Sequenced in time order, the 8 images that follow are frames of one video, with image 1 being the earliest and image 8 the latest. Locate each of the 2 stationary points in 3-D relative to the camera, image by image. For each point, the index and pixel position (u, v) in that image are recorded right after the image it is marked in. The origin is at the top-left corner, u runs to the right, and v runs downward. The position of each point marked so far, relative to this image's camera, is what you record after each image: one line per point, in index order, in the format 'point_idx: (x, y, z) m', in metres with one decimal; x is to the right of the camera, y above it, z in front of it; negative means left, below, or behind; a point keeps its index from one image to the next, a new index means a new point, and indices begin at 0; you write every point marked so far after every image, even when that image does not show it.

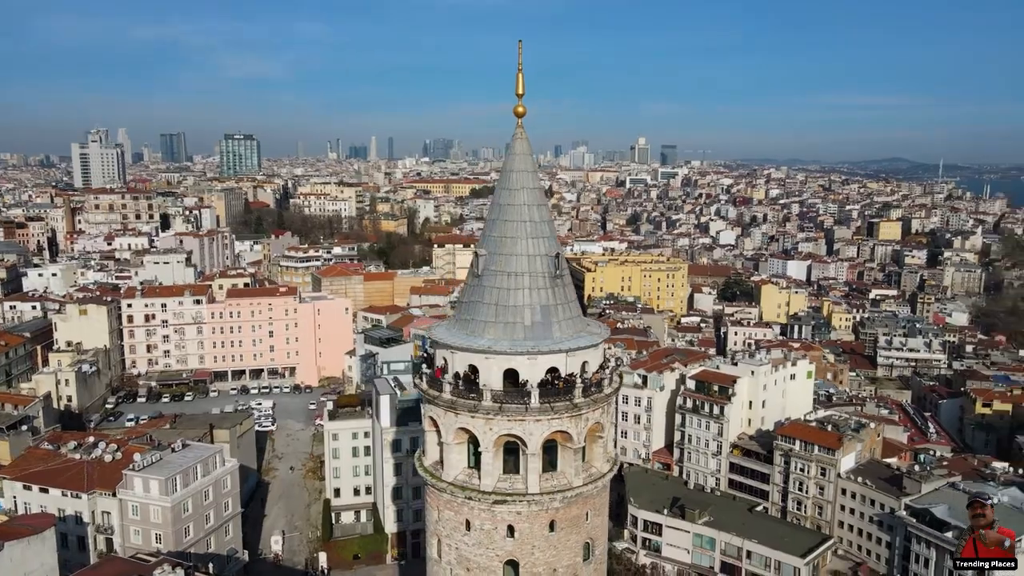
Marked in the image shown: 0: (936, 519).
0: (+10.6, -5.5, +17.5) m
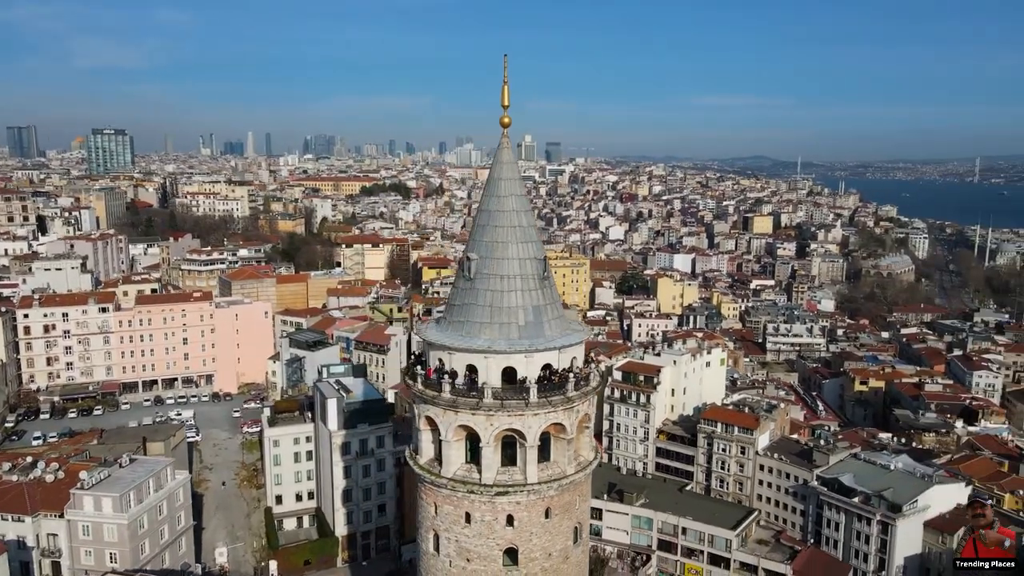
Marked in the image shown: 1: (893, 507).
0: (+9.1, -5.3, +19.5) m
1: (+10.0, -5.6, +18.5) m
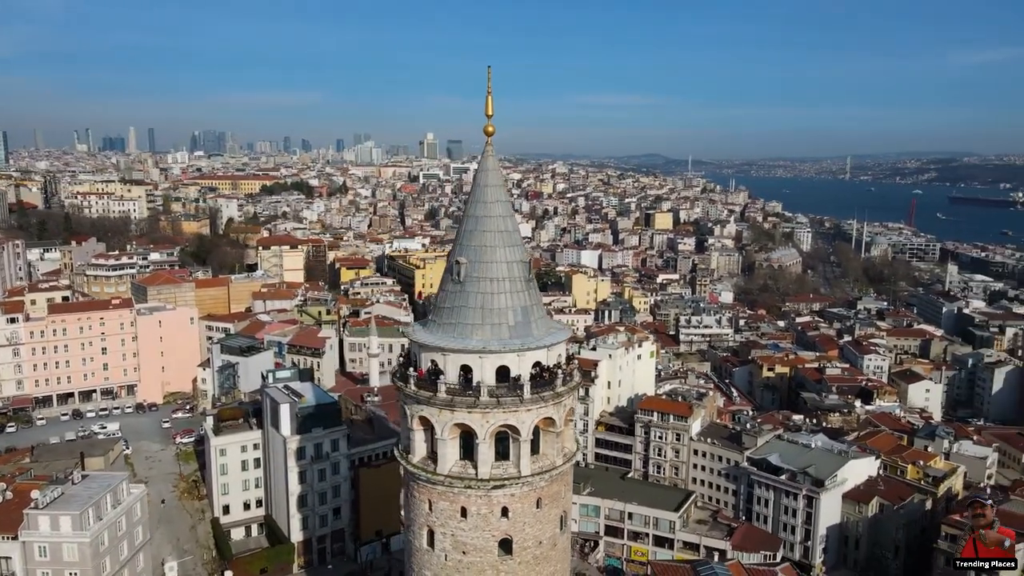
0: (+7.6, -5.1, +21.1) m
1: (+8.6, -5.4, +20.2) m
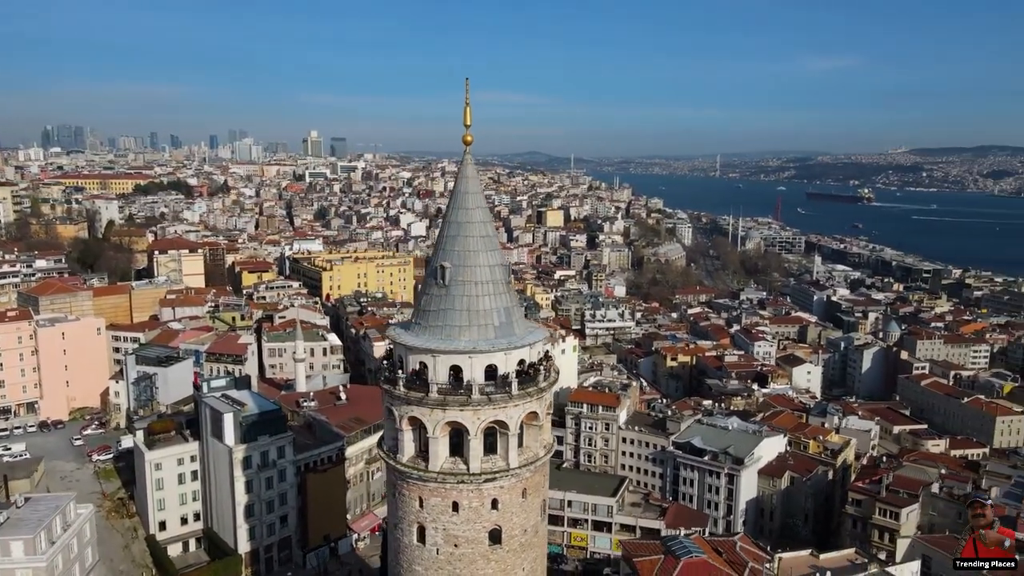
0: (+5.7, -4.9, +22.6) m
1: (+6.8, -5.2, +21.9) m
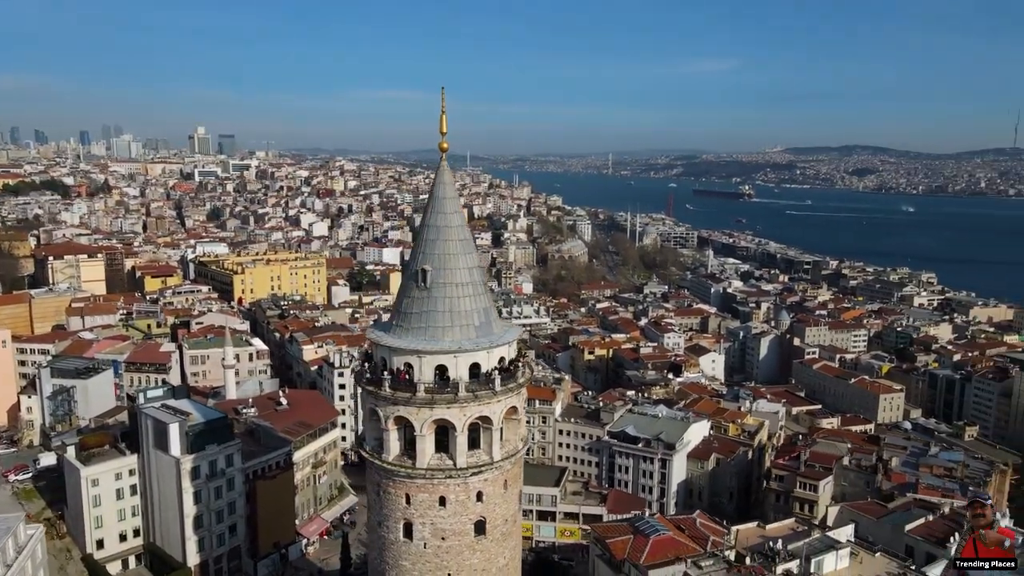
0: (+3.7, -4.8, +23.7) m
1: (+4.9, -5.0, +23.2) m
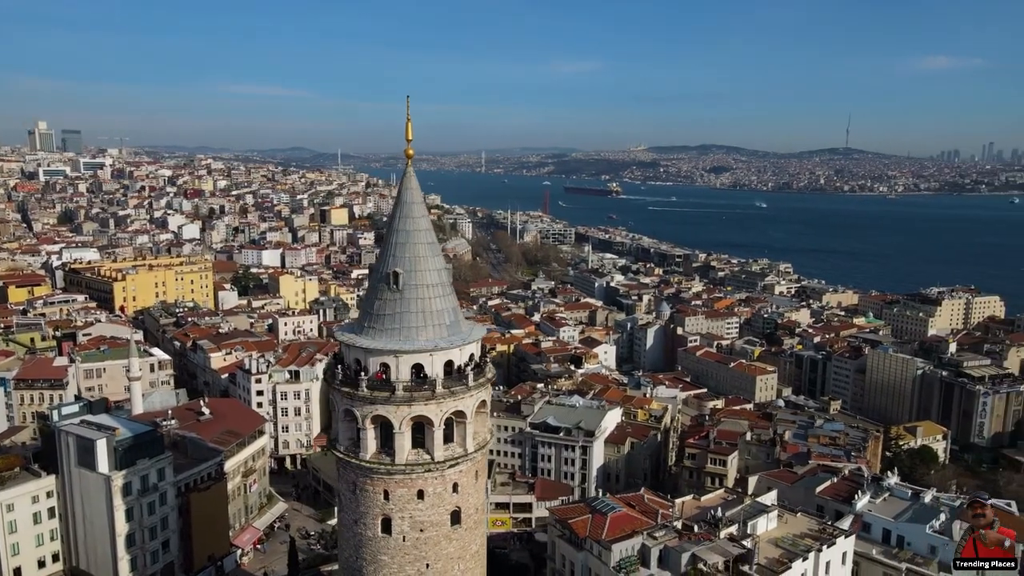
0: (+1.1, -4.7, +24.7) m
1: (+2.3, -4.9, +24.4) m
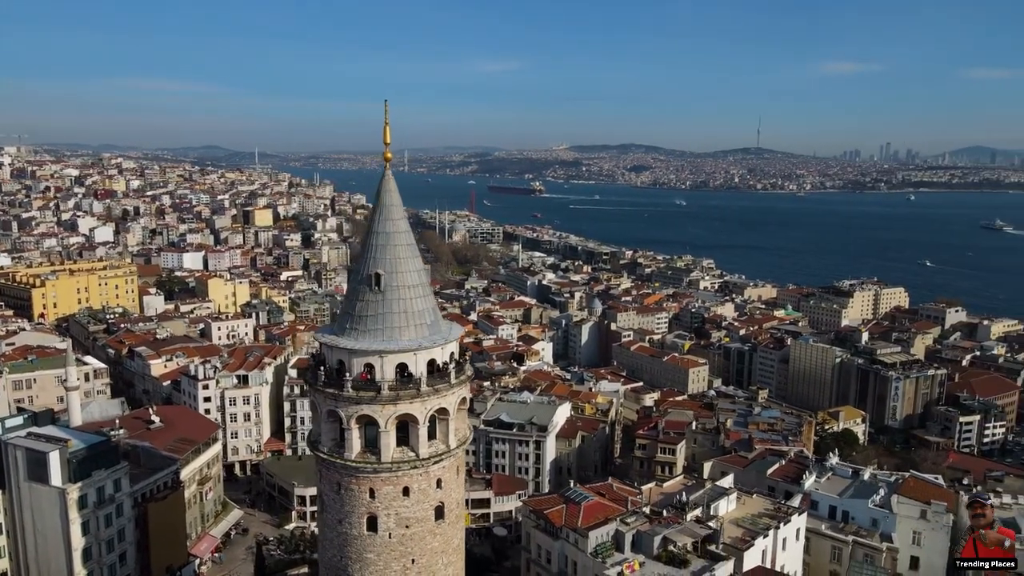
0: (-0.6, -4.7, +25.1) m
1: (+0.7, -4.8, +24.9) m
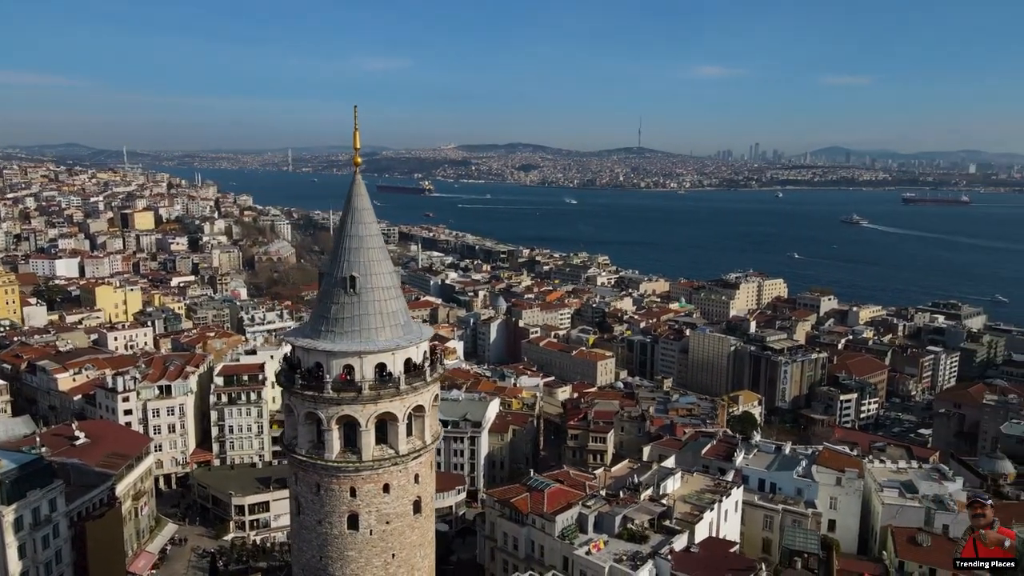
0: (-3.0, -4.7, +25.3) m
1: (-1.7, -4.8, +25.3) m
